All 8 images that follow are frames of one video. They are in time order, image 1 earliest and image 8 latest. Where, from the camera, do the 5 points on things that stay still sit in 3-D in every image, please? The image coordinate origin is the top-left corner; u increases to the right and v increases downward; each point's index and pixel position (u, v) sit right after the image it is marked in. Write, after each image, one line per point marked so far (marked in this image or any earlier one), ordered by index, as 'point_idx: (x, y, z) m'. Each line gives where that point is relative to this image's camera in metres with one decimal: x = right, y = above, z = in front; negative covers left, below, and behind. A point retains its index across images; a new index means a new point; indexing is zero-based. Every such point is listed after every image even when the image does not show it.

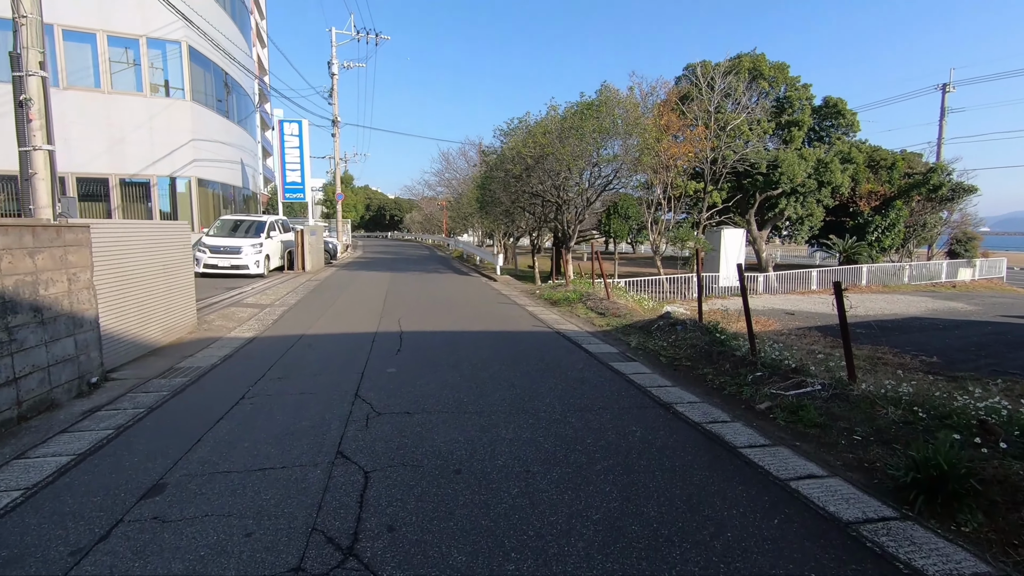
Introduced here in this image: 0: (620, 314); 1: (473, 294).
0: (+1.8, -0.4, +9.4) m
1: (-1.0, -0.1, +13.8) m
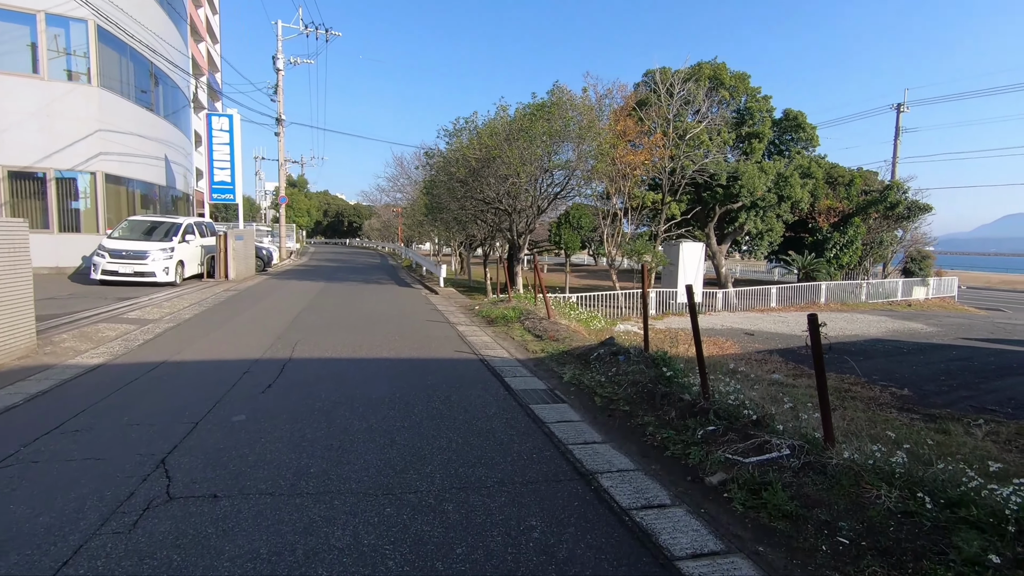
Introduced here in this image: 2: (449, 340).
0: (+0.7, -0.7, +8.1) m
1: (-2.5, -0.5, +12.4) m
2: (-1.0, -0.8, +8.3) m
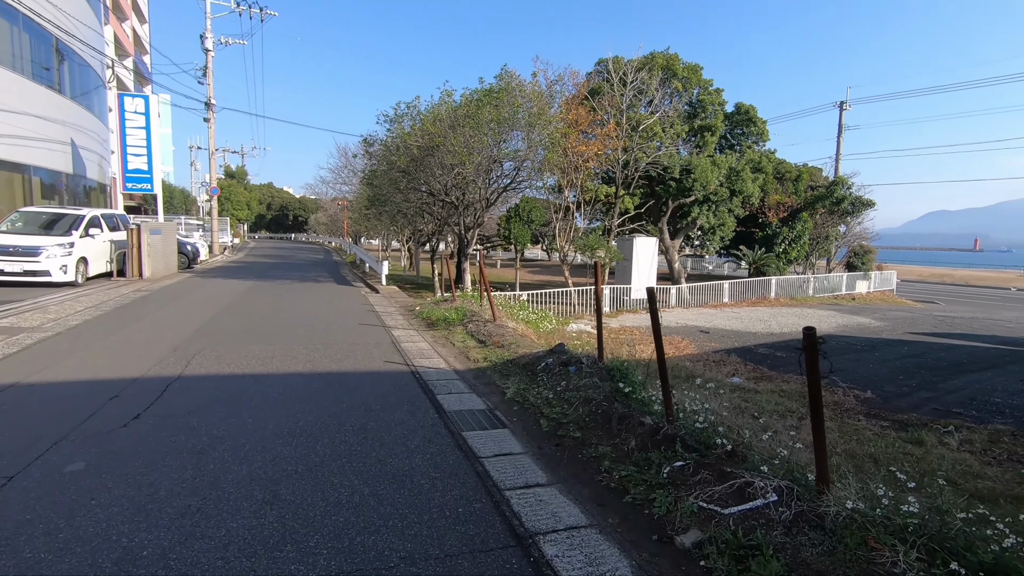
0: (-0.1, -0.7, +7.3) m
1: (-3.6, -0.4, +11.3) m
2: (-1.8, -0.8, +7.3) m
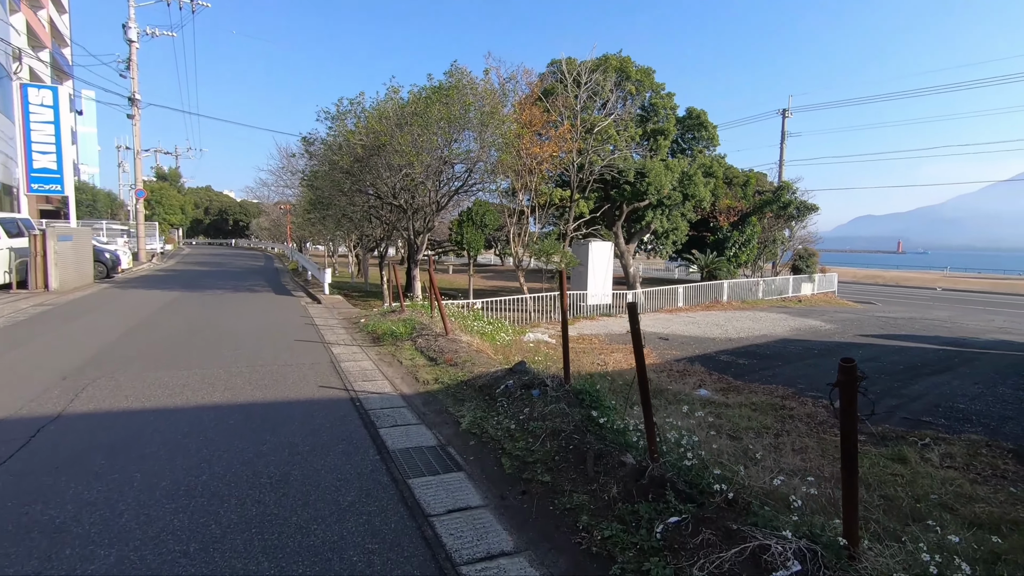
0: (-0.7, -0.9, +6.6) m
1: (-4.5, -0.7, +10.2) m
2: (-2.3, -1.0, +6.5) m
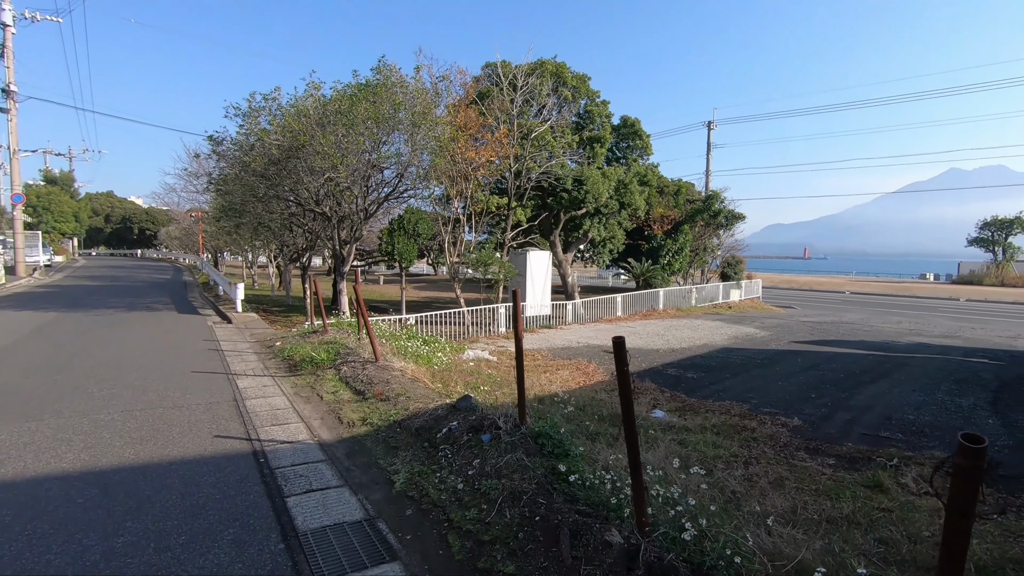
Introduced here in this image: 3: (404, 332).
0: (-1.3, -1.1, +5.6) m
1: (-5.5, -1.0, +8.8) m
2: (-2.9, -1.2, +5.3) m
3: (-2.1, -0.8, +10.4) m
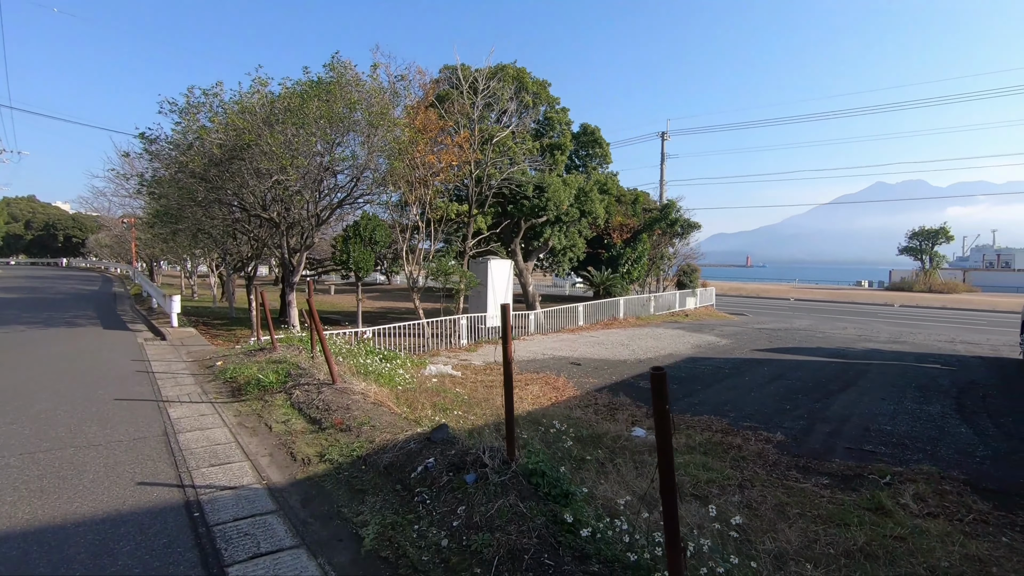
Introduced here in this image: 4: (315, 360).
0: (-1.5, -1.2, +4.9) m
1: (-6.0, -1.2, +7.7) m
2: (-3.1, -1.3, +4.5) m
3: (-2.7, -1.1, +9.6) m
4: (-2.6, -0.9, +7.1) m
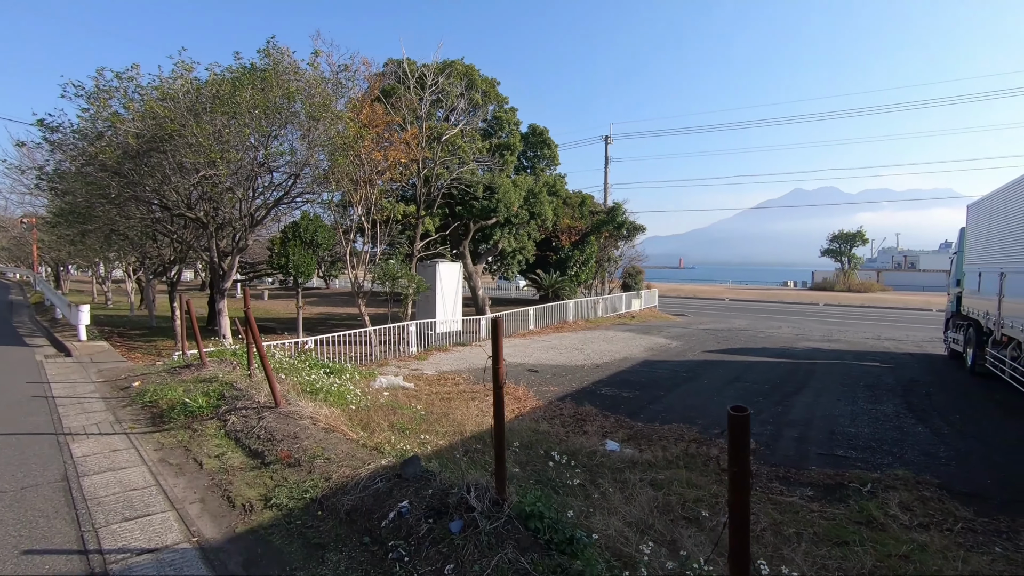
0: (-1.7, -1.3, +4.2) m
1: (-6.5, -1.3, +6.5) m
2: (-3.2, -1.4, +3.6) m
3: (-3.4, -1.2, +8.8) m
4: (-3.0, -1.0, +6.2) m
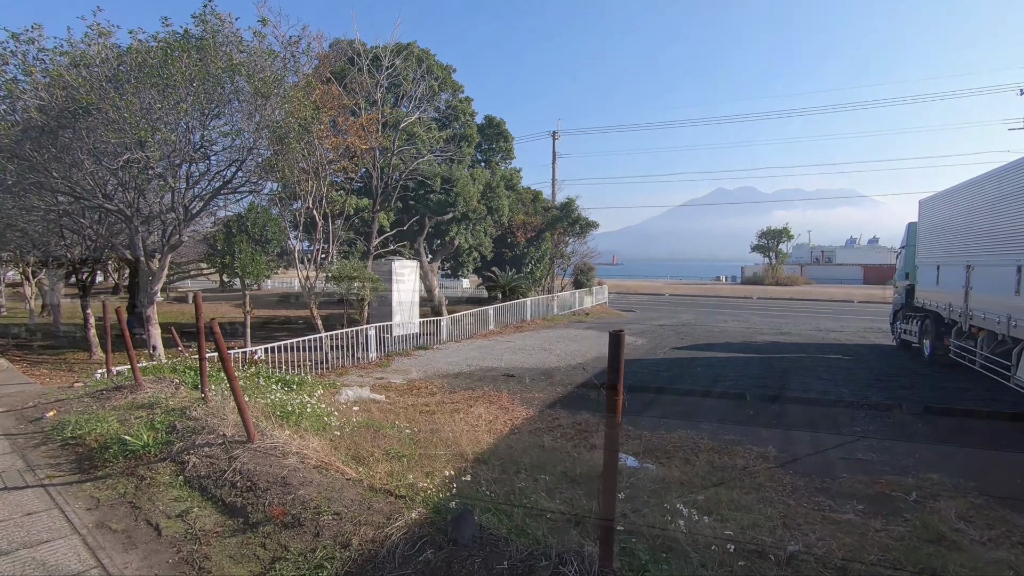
0: (-1.3, -1.3, +3.3) m
1: (-6.3, -1.4, +4.9) m
2: (-2.8, -1.5, +2.5) m
3: (-3.6, -1.2, +7.6) m
4: (-2.9, -1.1, +5.1) m
